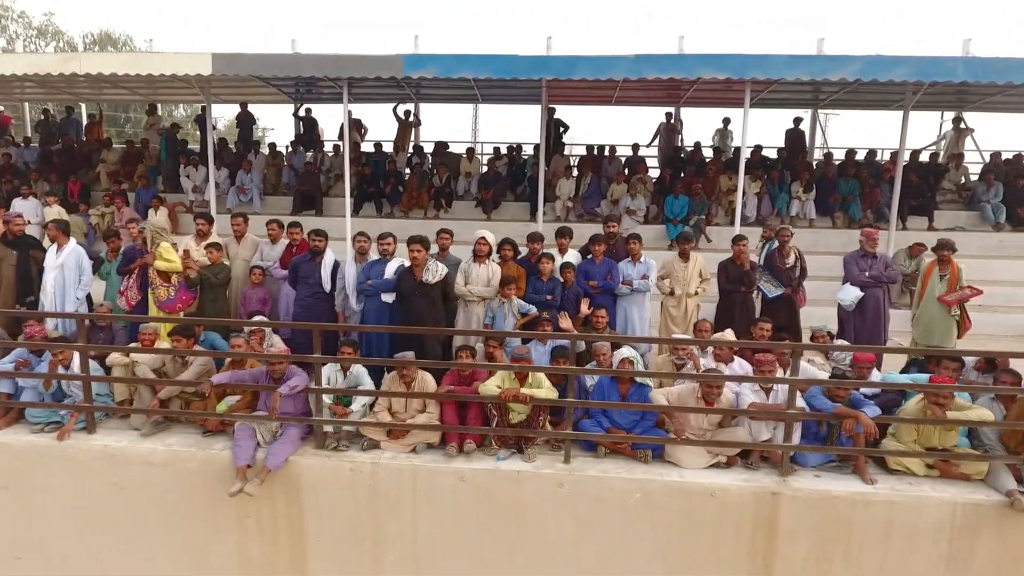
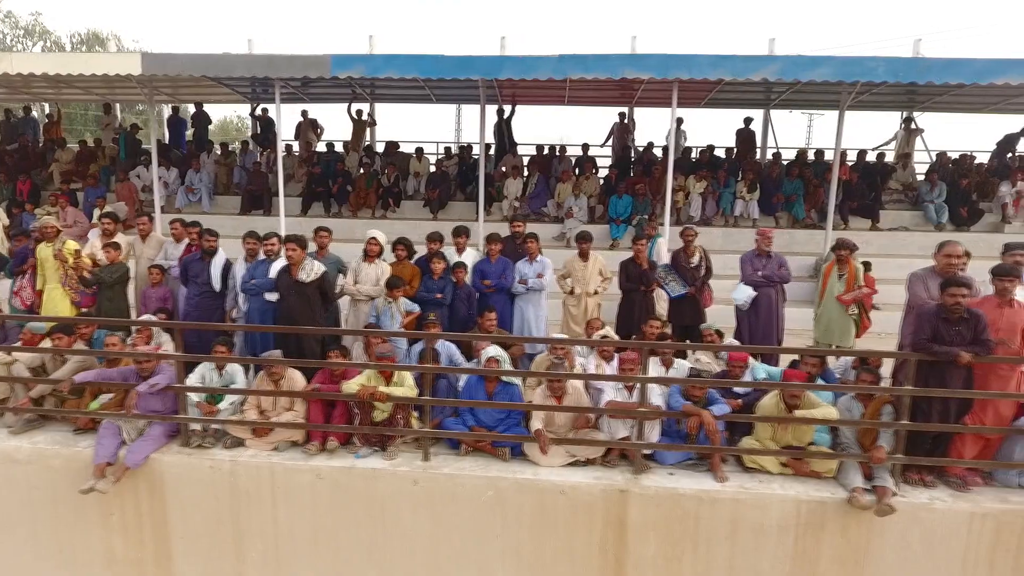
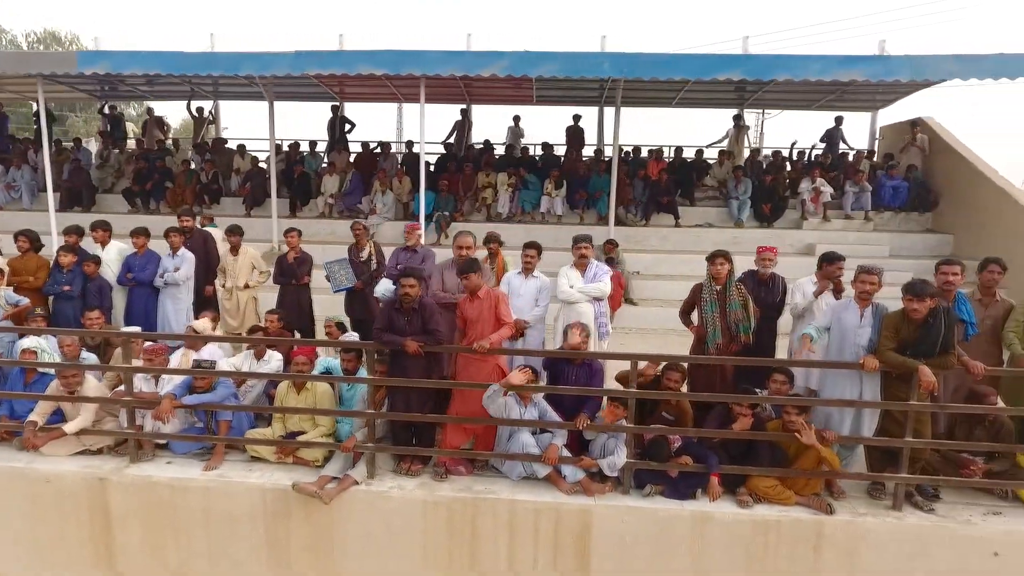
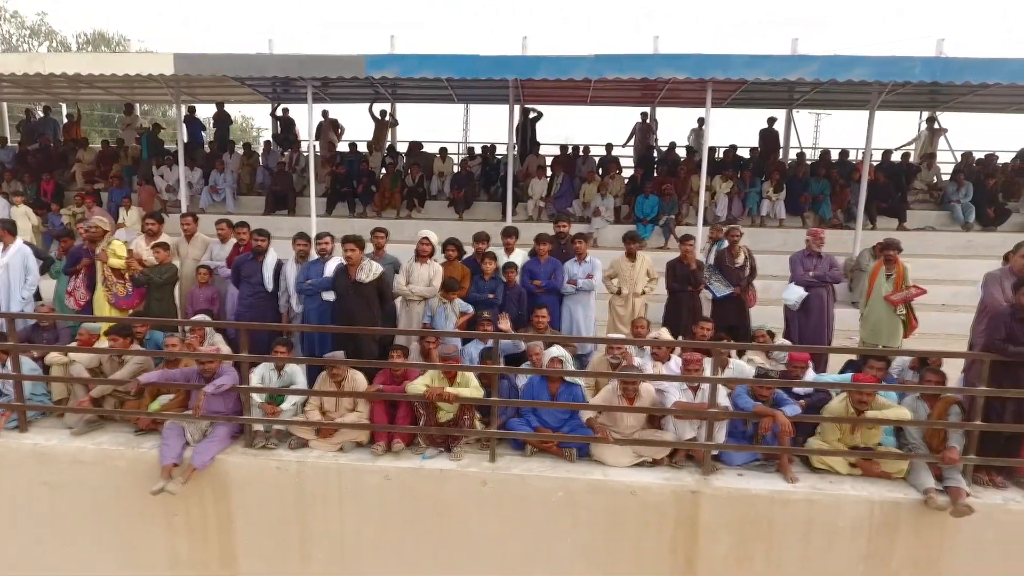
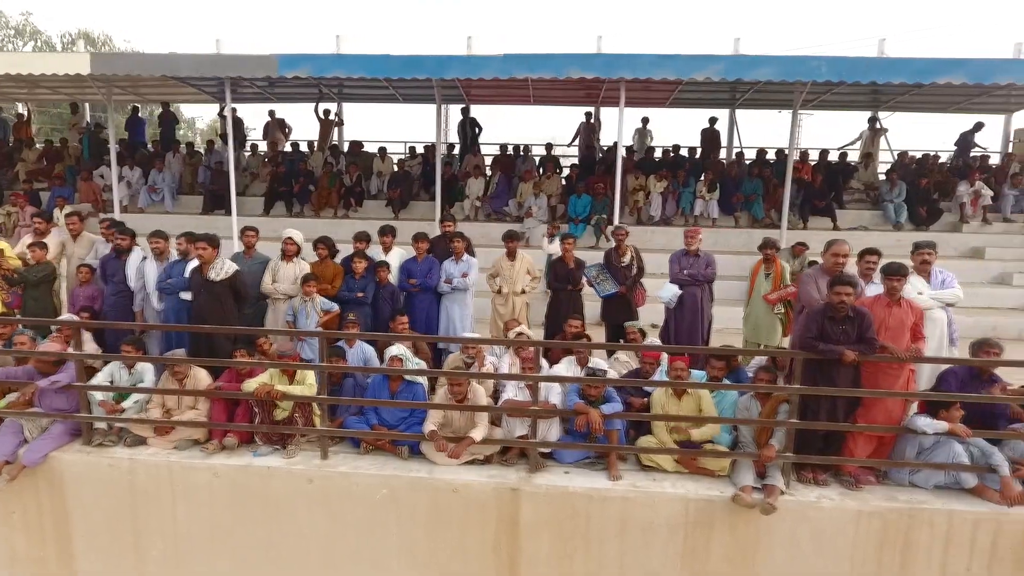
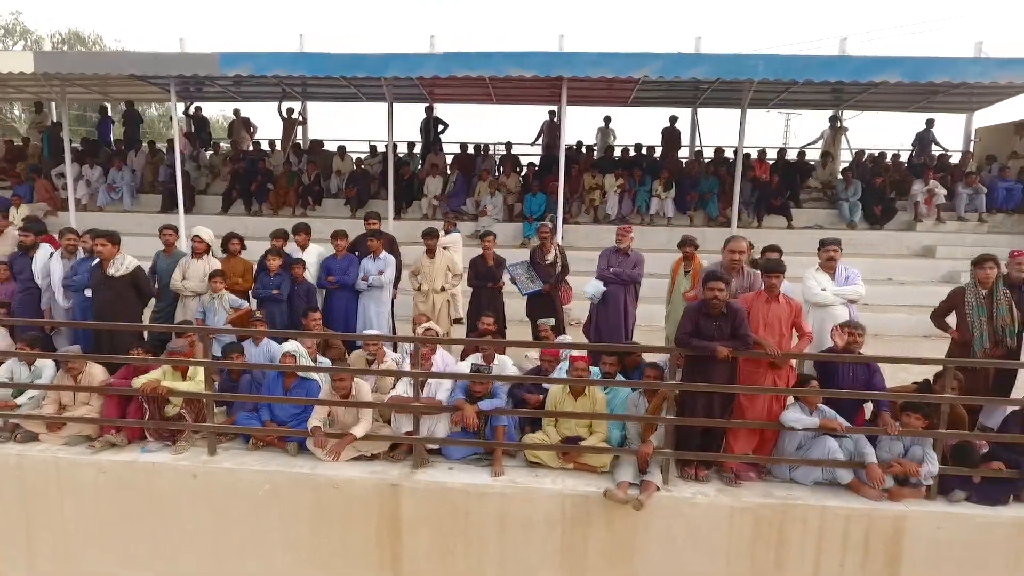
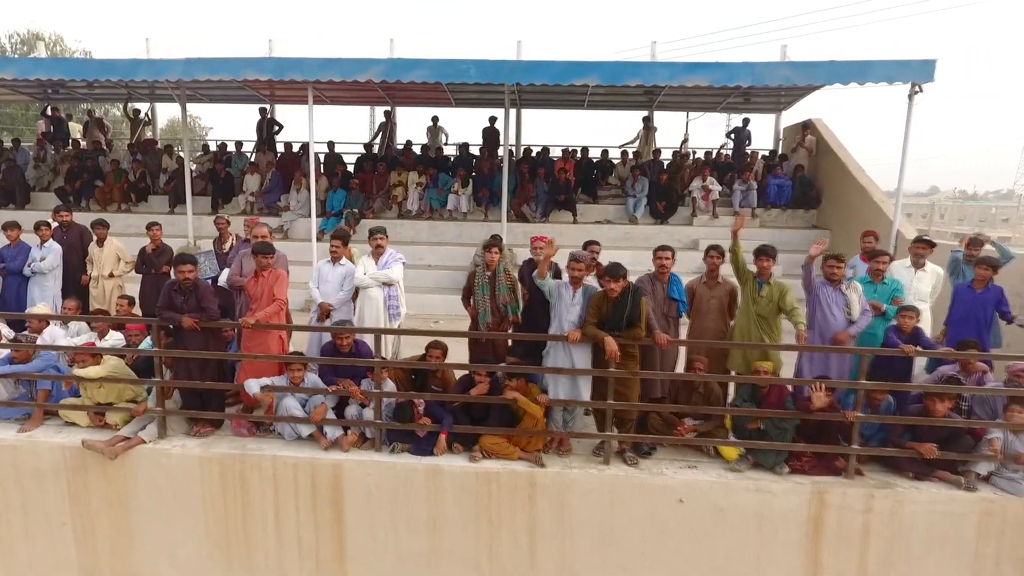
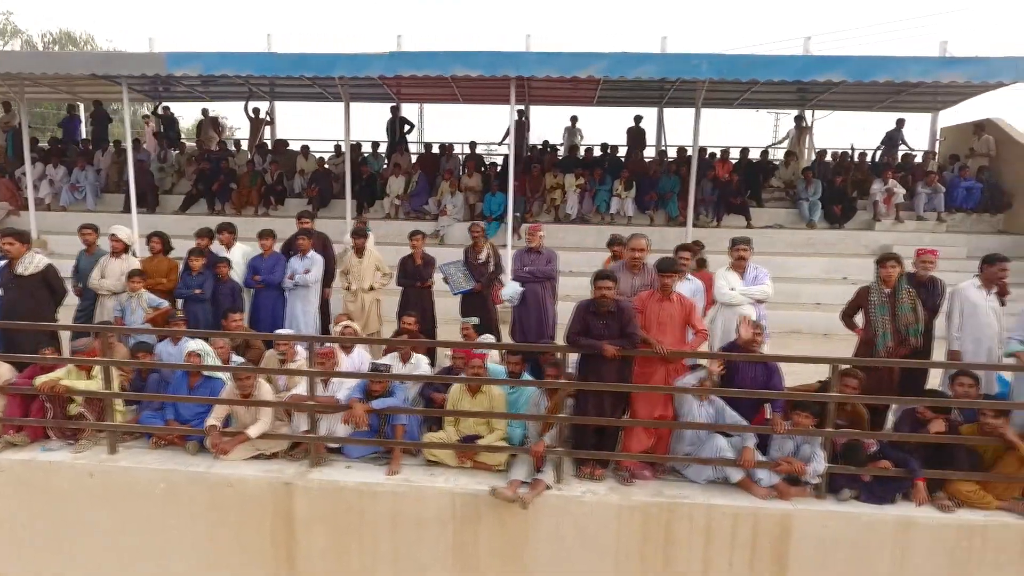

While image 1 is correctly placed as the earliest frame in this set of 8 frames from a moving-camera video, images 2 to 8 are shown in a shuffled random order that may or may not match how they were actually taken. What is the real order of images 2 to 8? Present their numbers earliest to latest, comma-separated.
4, 2, 5, 6, 8, 3, 7
